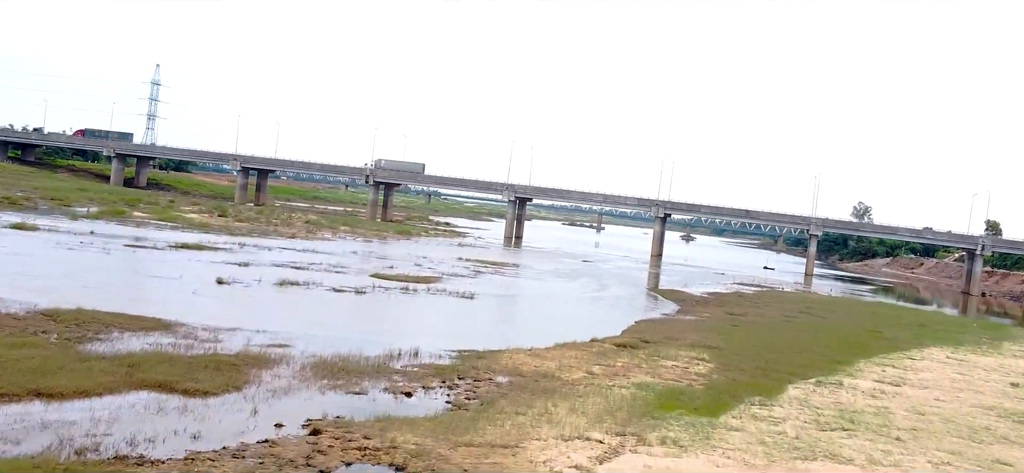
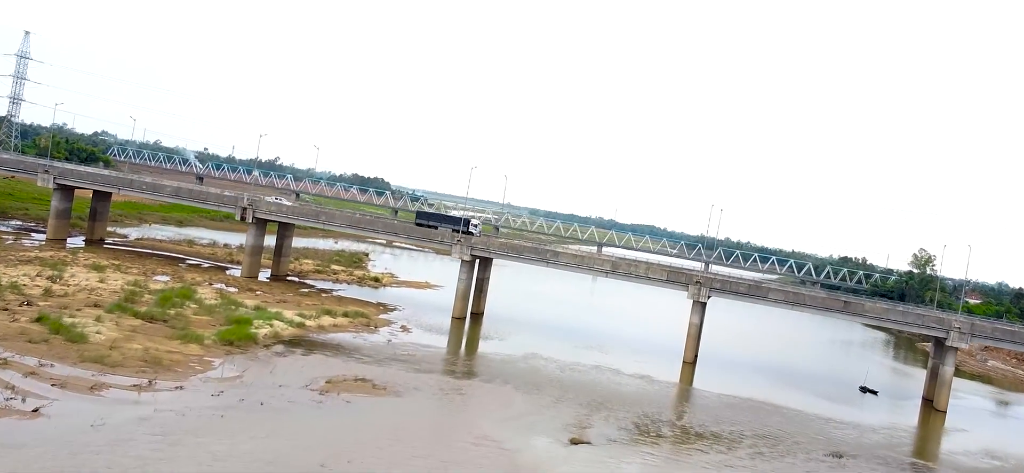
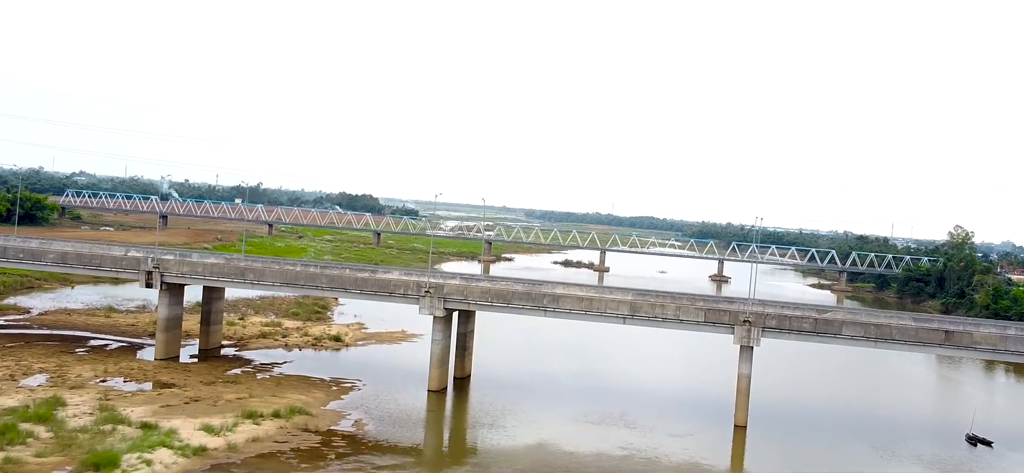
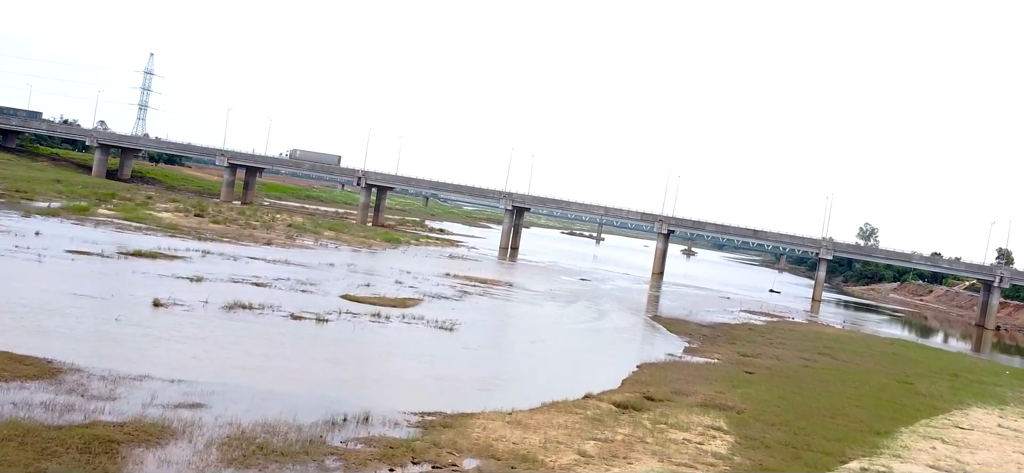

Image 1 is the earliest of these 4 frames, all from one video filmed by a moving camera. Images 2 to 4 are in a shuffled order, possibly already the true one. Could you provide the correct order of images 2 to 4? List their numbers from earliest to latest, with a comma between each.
4, 2, 3
